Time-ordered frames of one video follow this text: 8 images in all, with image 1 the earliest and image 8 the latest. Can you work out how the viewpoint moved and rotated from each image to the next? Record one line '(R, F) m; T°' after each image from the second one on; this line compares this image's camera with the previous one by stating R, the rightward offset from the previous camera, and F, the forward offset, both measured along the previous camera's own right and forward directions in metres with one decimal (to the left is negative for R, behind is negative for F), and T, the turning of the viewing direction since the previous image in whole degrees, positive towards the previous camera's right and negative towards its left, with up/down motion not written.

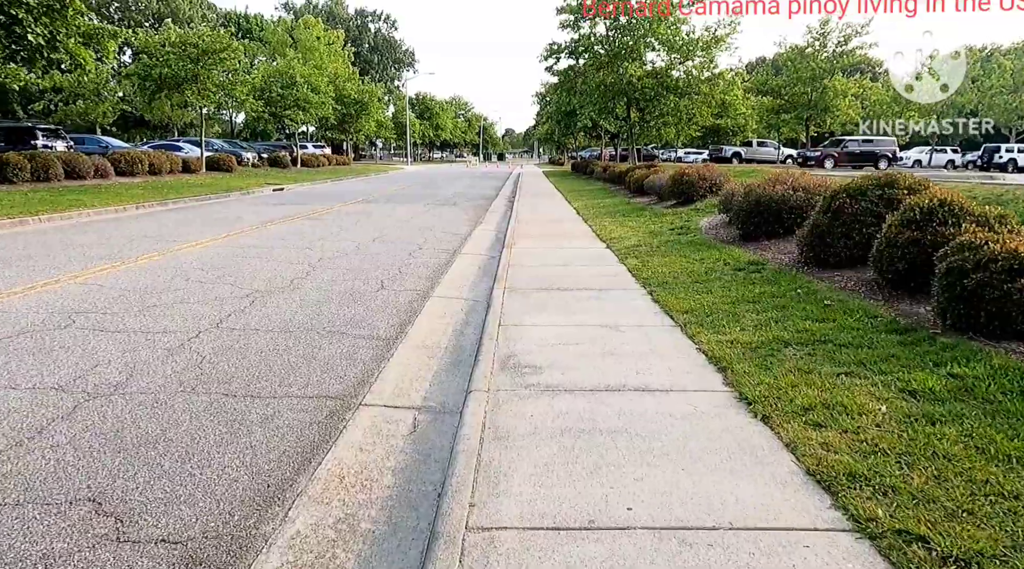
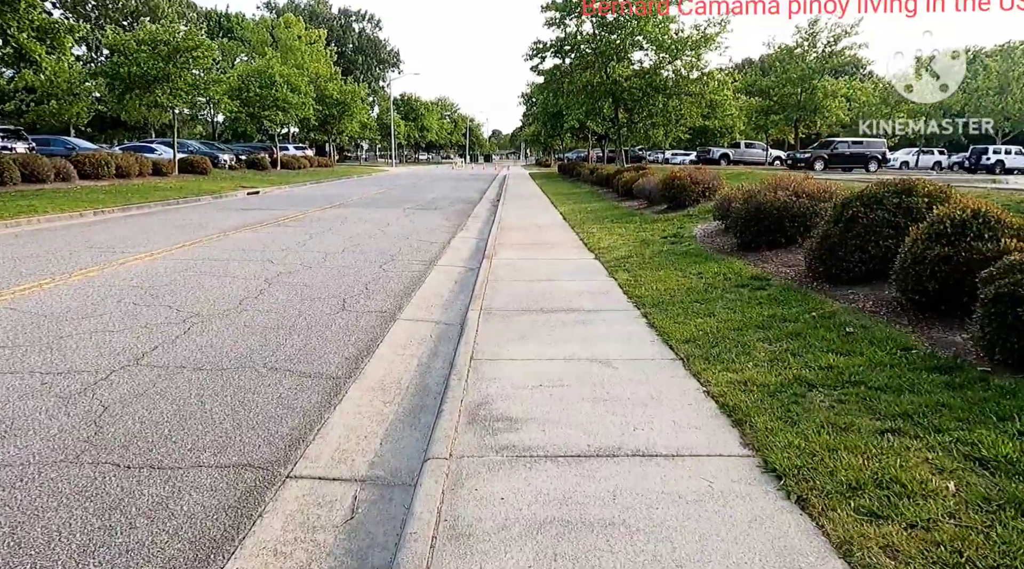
(+0.1, +0.9) m; +1°
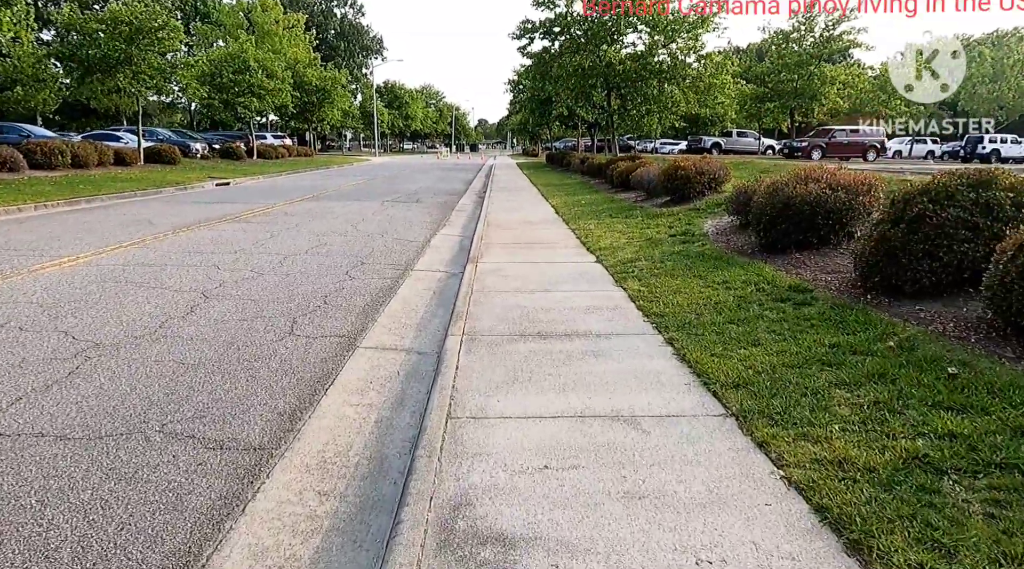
(0.0, +1.4) m; +1°
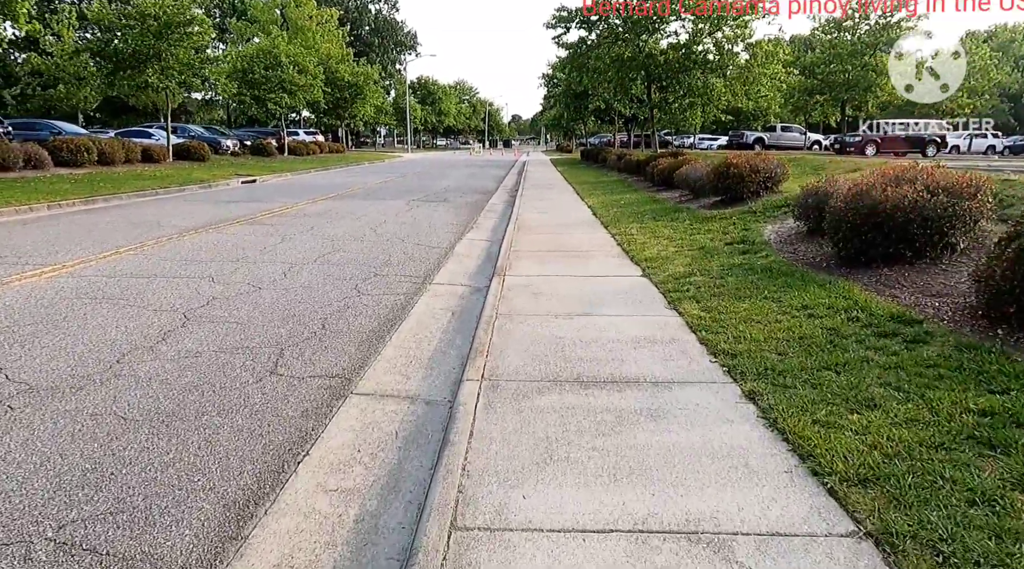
(0.0, +1.2) m; -3°
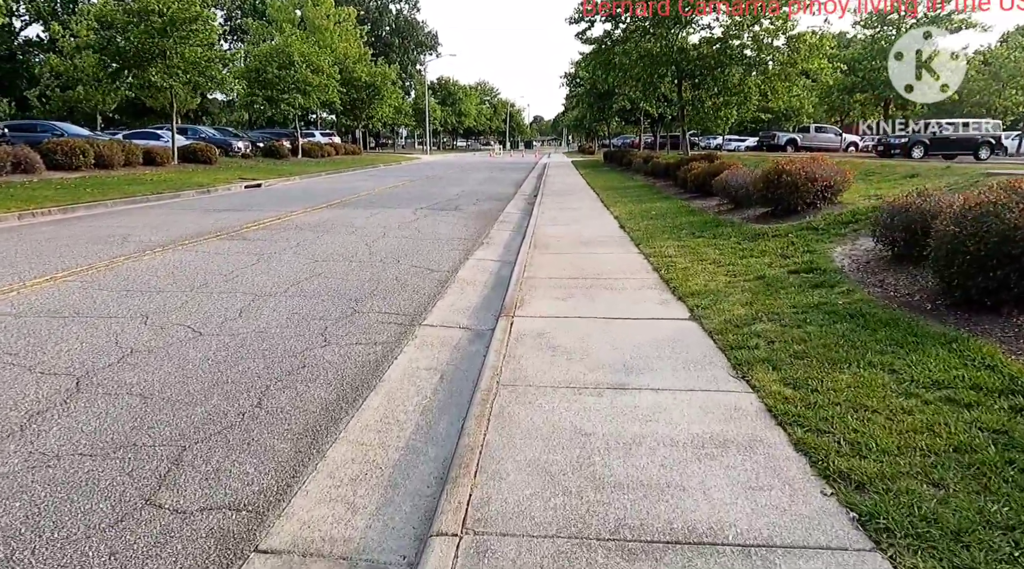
(+0.1, +1.7) m; -2°
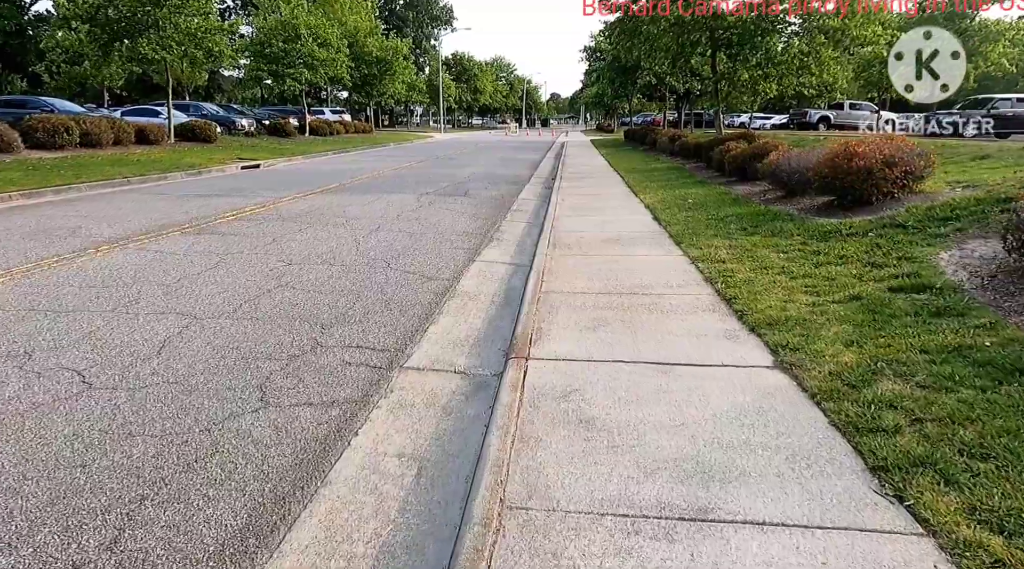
(0.0, +1.7) m; -1°
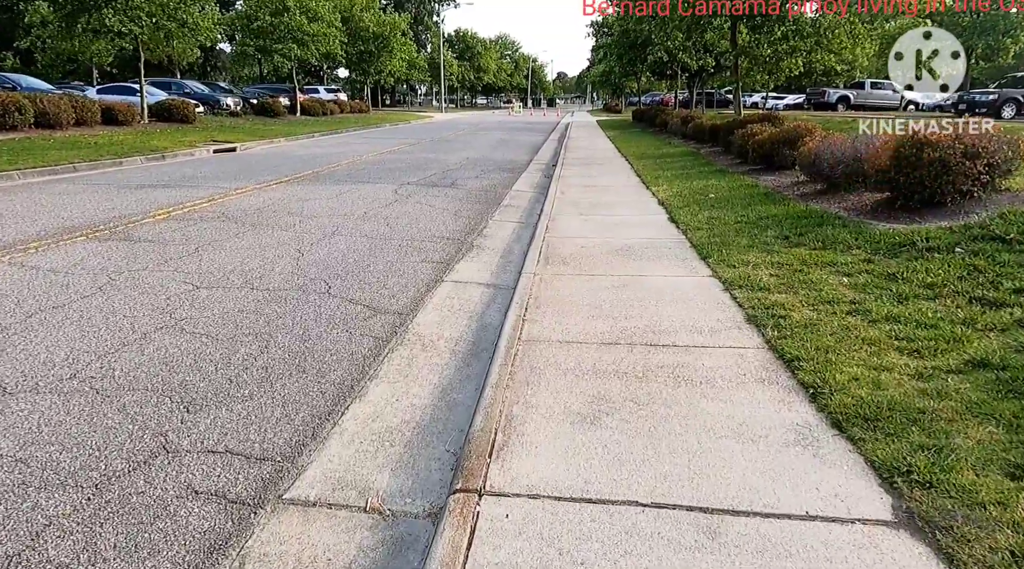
(+0.2, +1.8) m; 0°
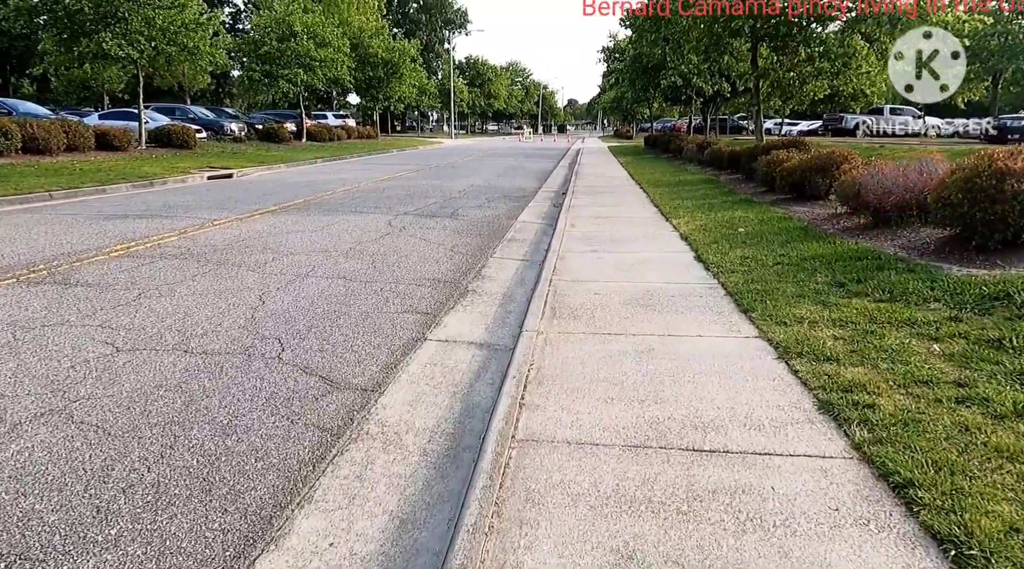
(+0.1, +1.2) m; -1°
